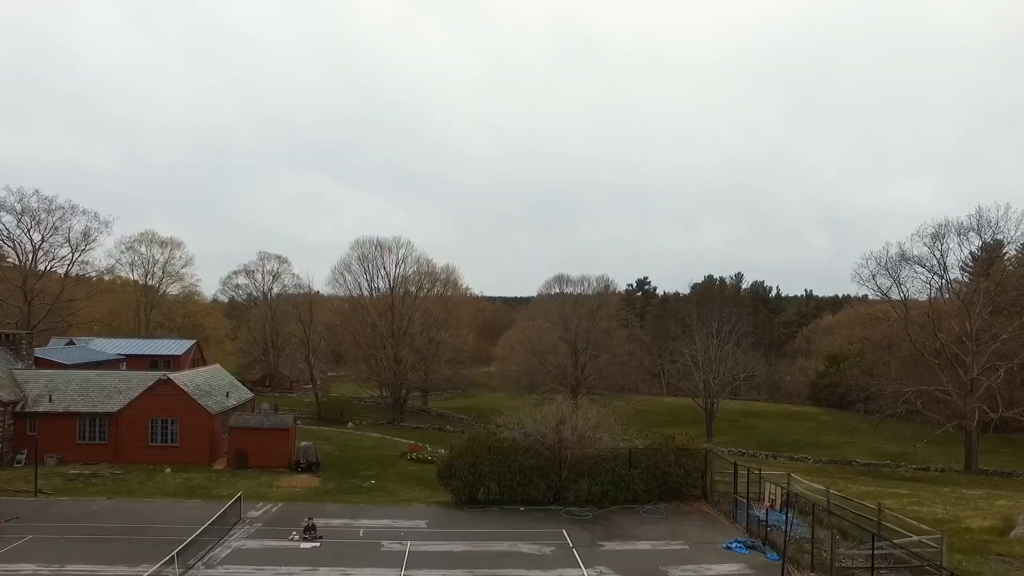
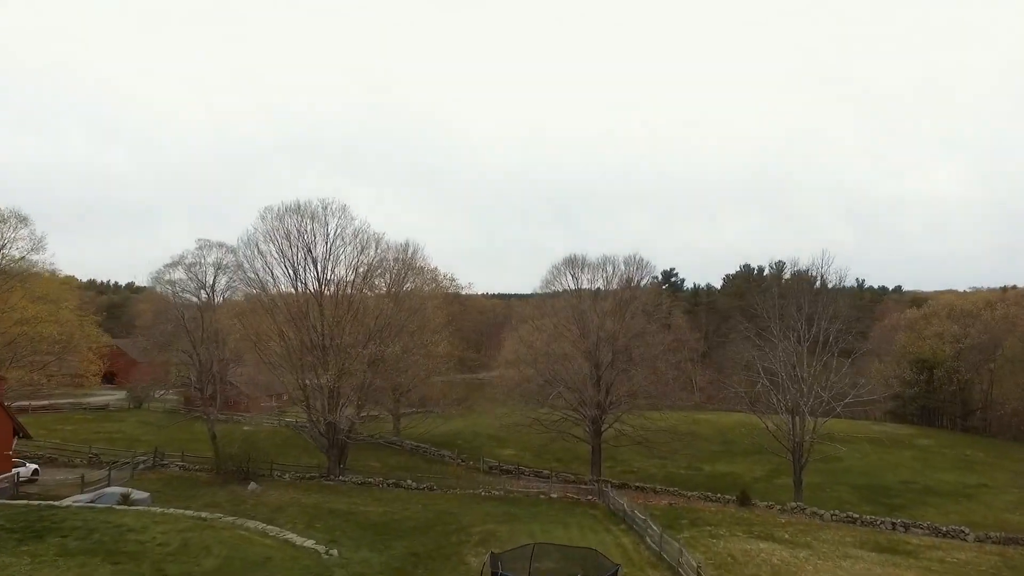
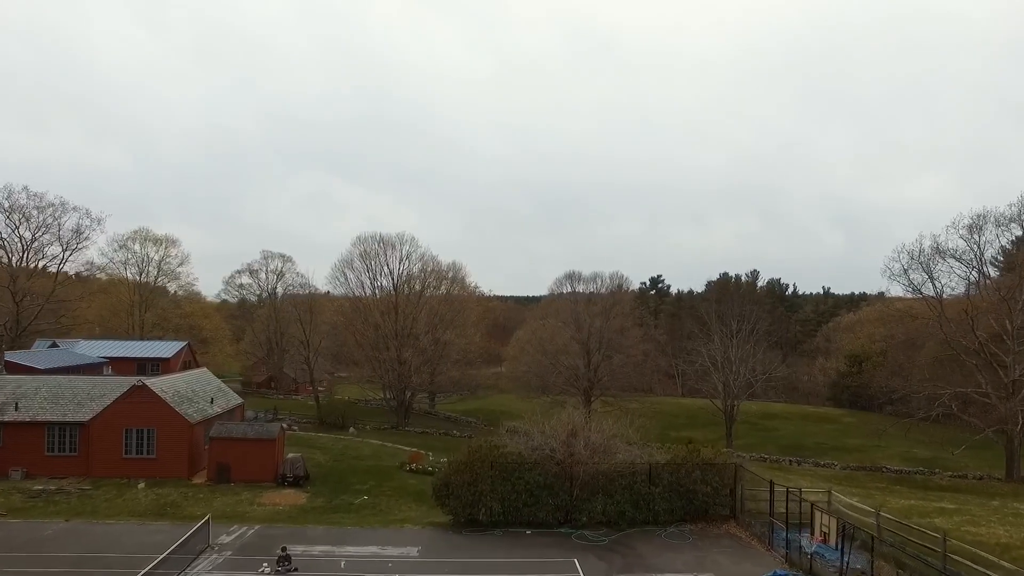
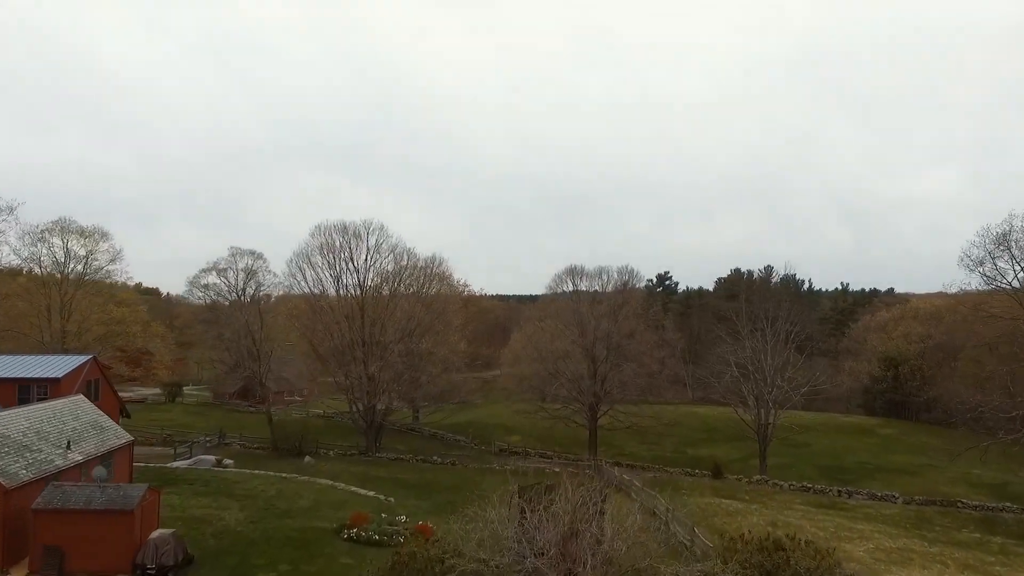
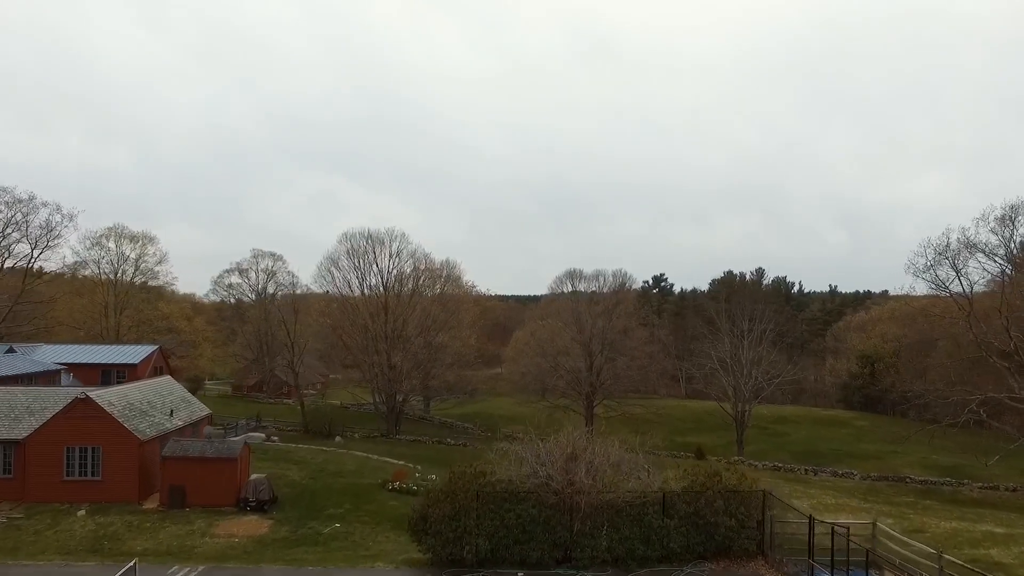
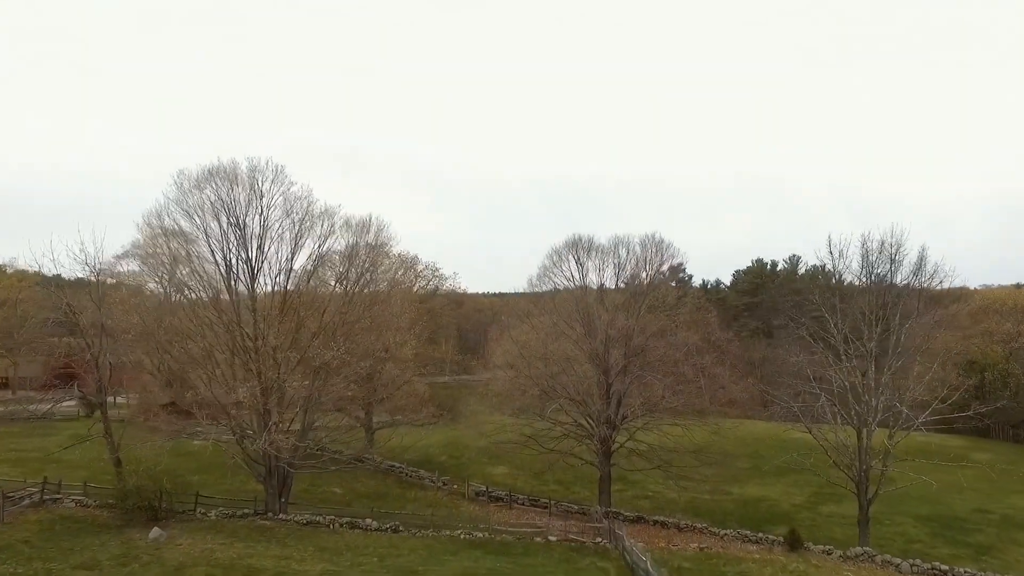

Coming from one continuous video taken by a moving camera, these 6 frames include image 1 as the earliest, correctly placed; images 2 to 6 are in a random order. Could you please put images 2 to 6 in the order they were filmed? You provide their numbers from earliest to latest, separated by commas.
3, 5, 4, 2, 6
